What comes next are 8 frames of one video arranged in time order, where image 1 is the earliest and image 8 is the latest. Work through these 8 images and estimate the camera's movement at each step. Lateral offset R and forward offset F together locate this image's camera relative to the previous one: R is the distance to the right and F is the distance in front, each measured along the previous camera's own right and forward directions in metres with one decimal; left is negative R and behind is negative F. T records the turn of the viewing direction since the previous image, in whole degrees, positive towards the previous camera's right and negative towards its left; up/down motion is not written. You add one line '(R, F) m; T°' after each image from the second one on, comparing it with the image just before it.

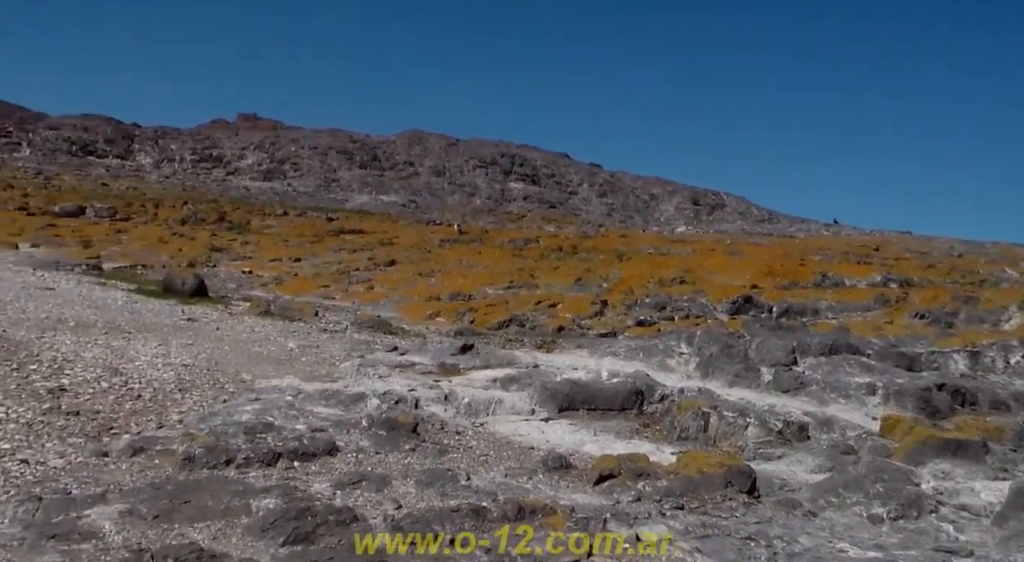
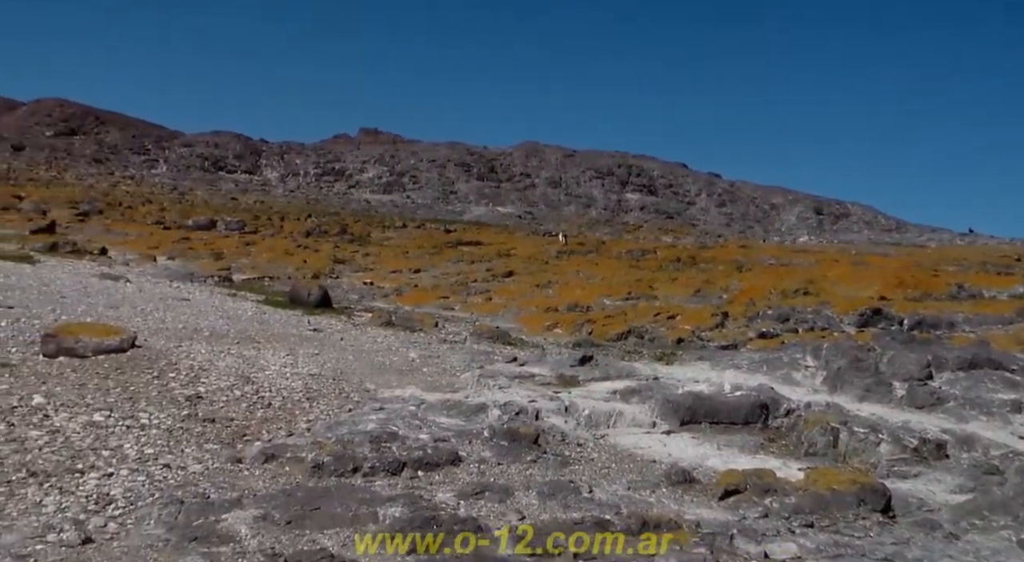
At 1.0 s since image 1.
(-0.3, -0.1) m; -6°
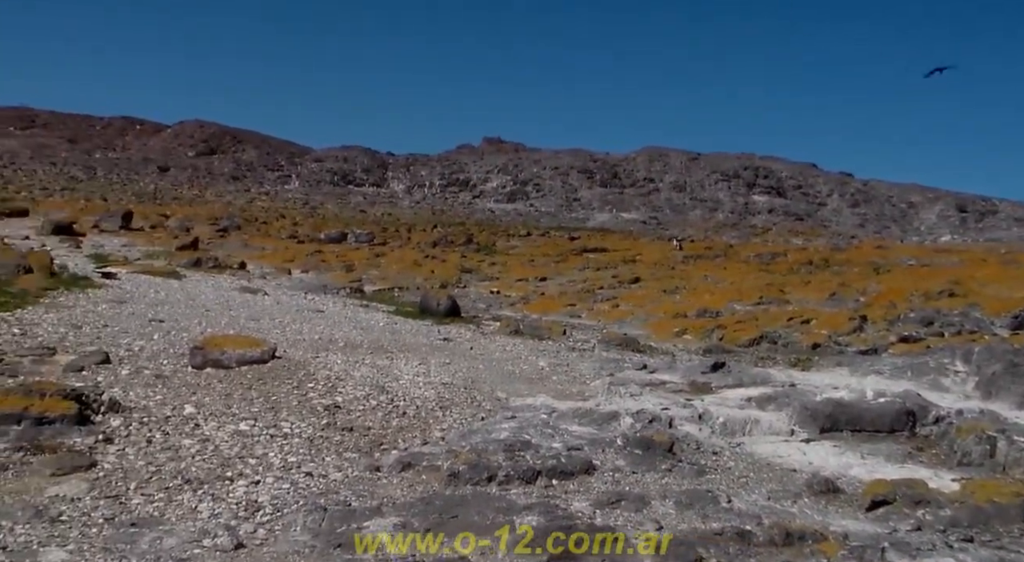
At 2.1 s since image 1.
(-0.3, 0.0) m; -6°
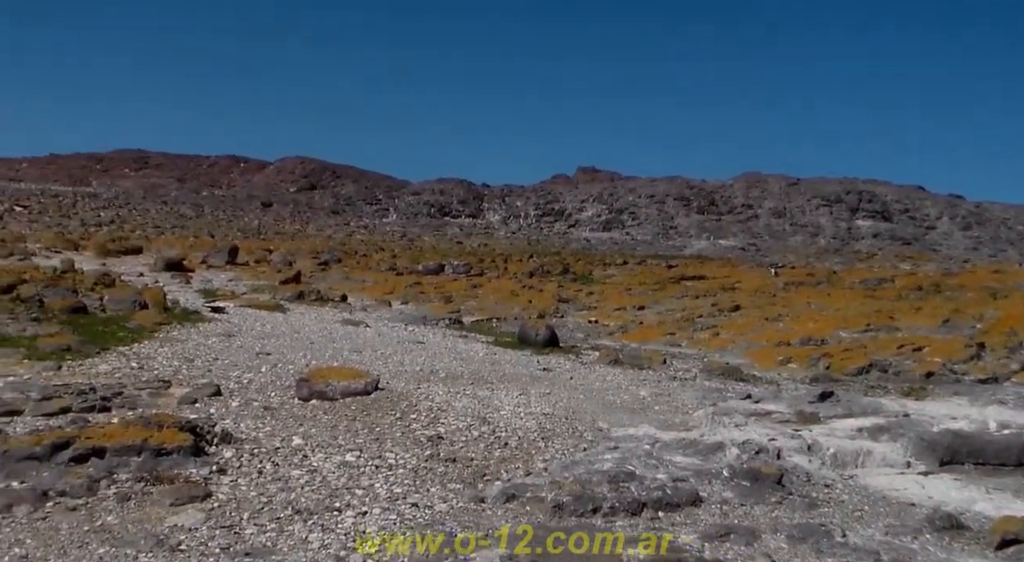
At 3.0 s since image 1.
(-0.3, 0.0) m; -5°
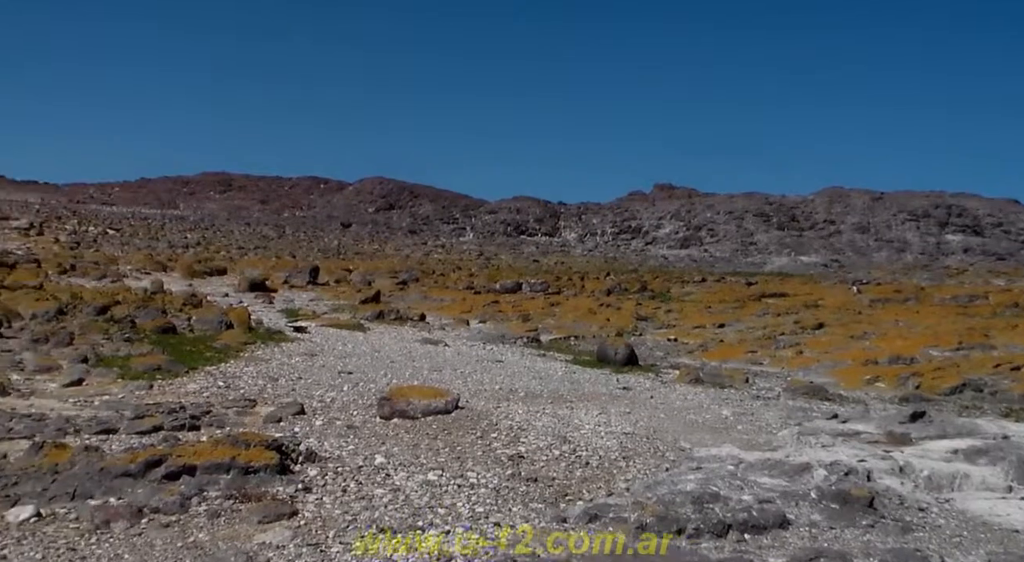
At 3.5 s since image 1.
(-0.2, 0.0) m; -4°
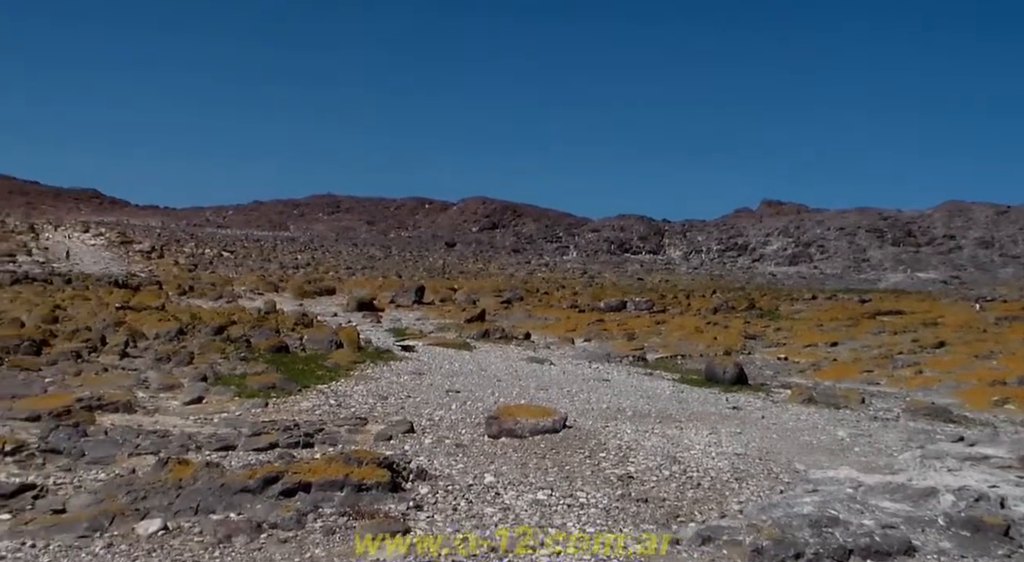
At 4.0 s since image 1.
(-0.3, 0.0) m; -5°
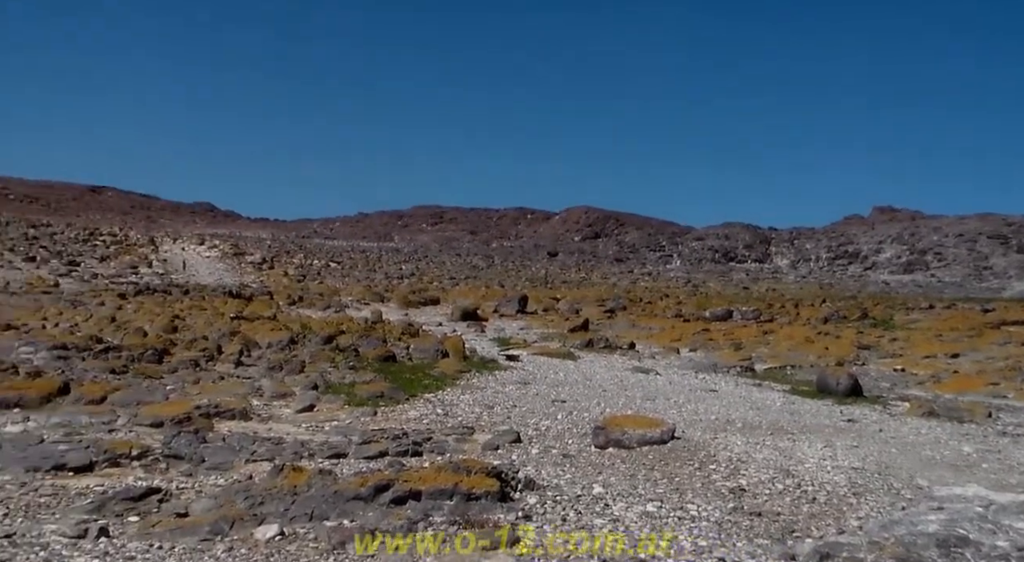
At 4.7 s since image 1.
(-0.3, +0.1) m; -5°
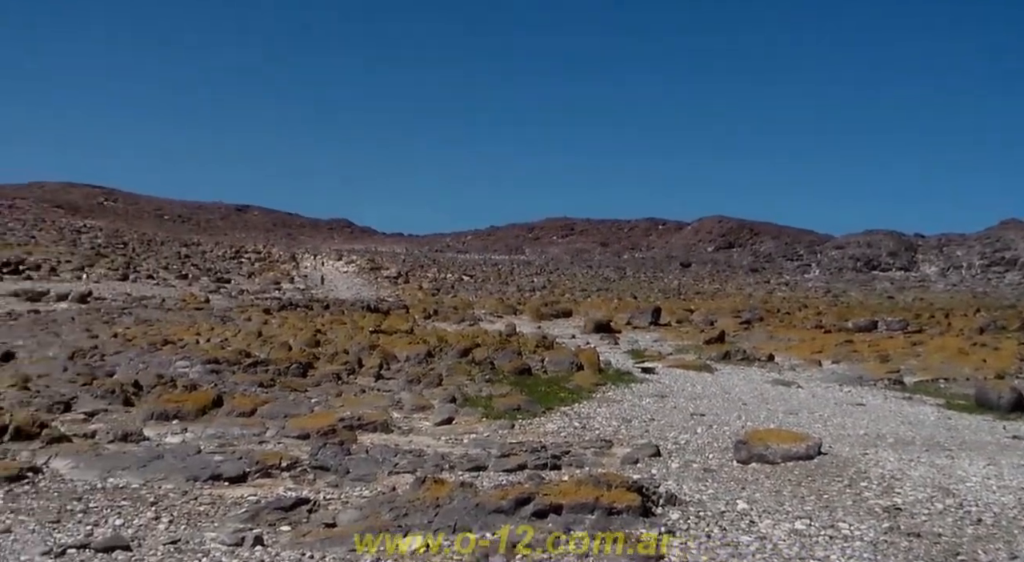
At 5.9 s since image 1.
(-0.4, +0.2) m; -7°
